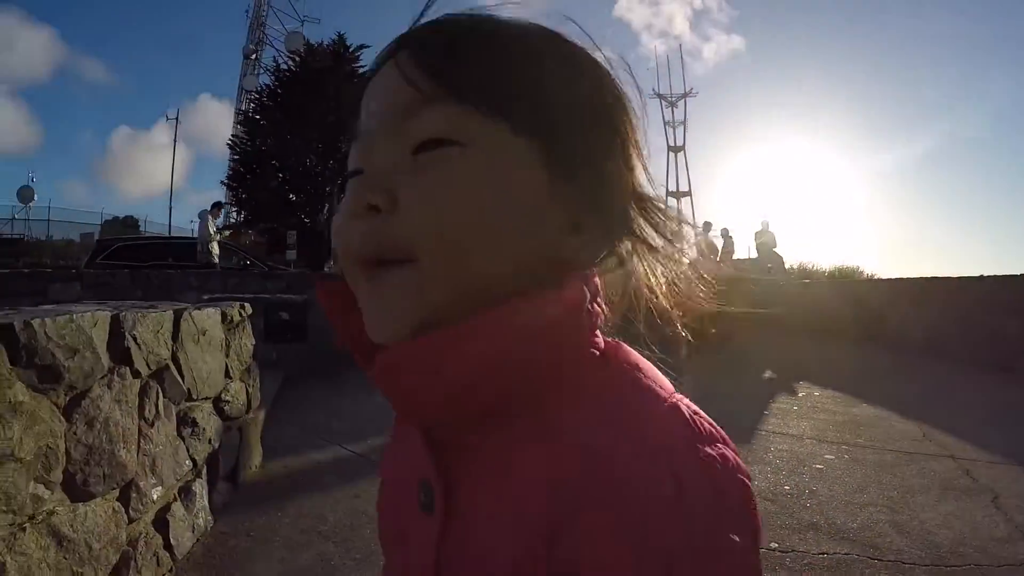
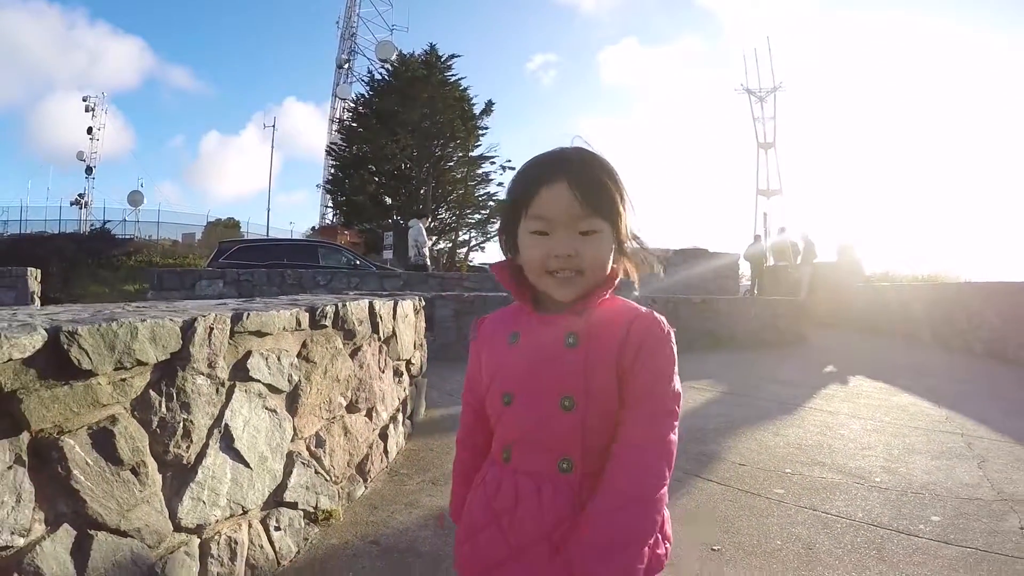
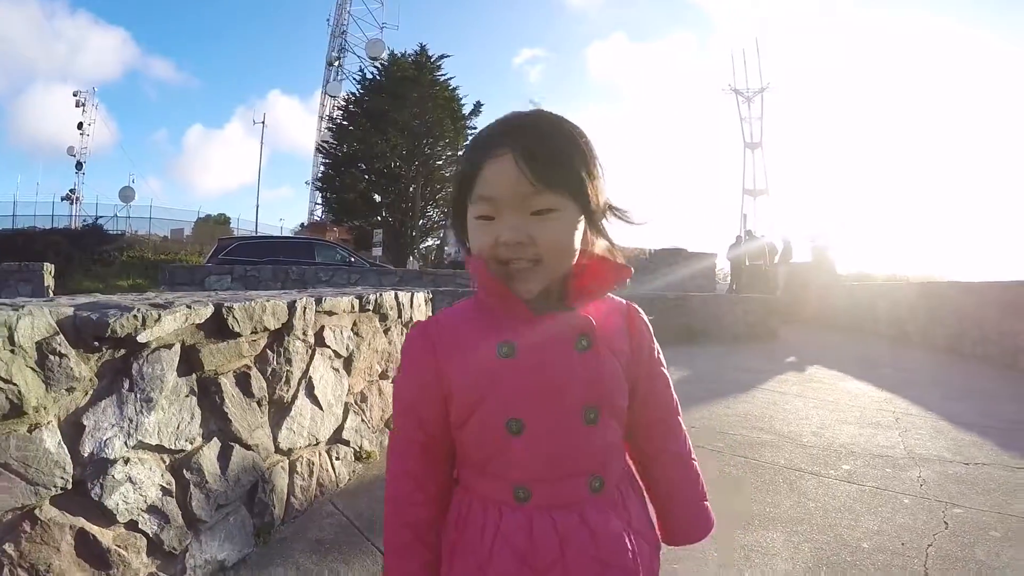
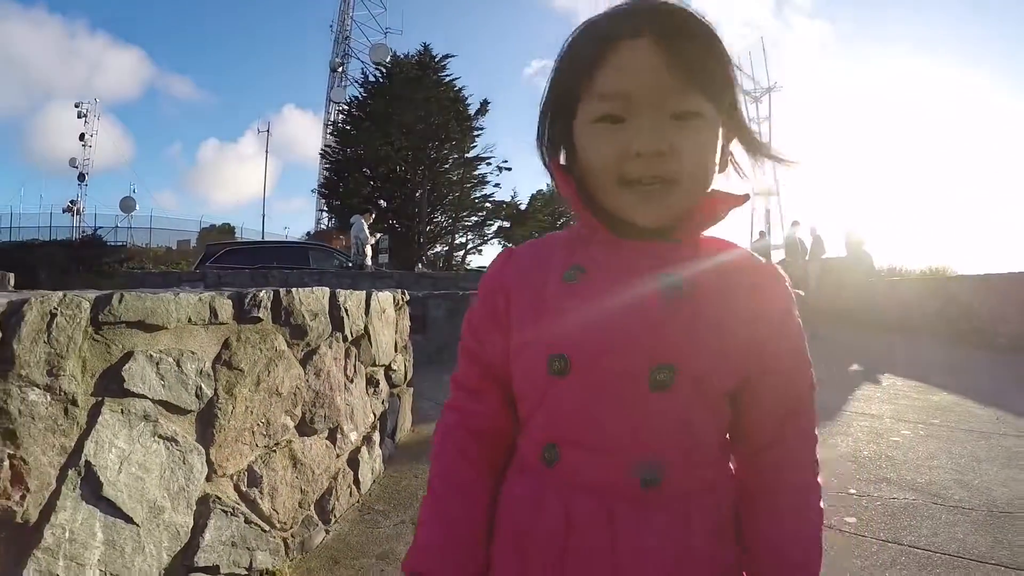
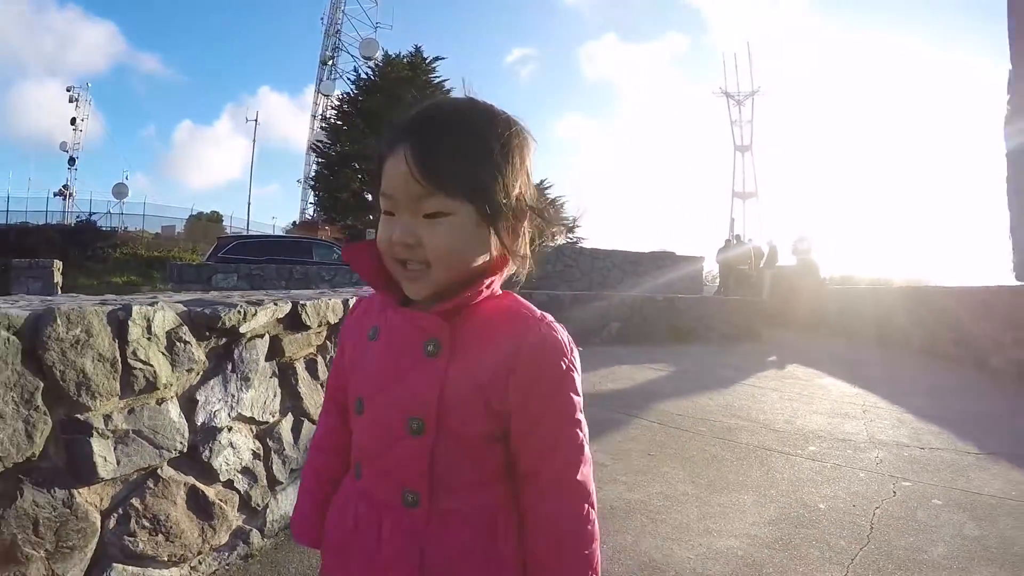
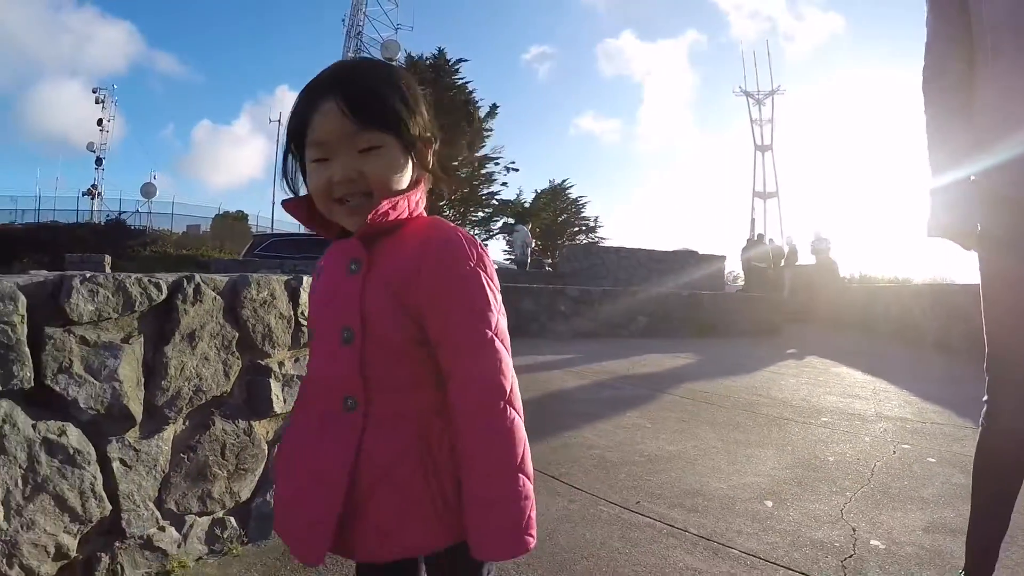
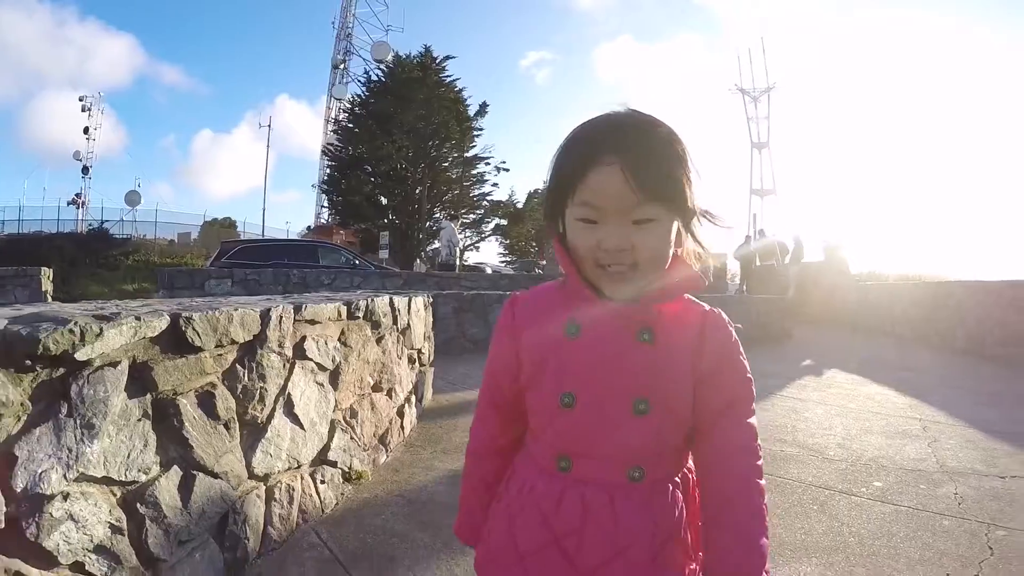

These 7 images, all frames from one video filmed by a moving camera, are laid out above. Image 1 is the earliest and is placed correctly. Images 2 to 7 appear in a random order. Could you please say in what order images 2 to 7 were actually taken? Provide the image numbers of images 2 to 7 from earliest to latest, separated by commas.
4, 2, 7, 3, 5, 6
